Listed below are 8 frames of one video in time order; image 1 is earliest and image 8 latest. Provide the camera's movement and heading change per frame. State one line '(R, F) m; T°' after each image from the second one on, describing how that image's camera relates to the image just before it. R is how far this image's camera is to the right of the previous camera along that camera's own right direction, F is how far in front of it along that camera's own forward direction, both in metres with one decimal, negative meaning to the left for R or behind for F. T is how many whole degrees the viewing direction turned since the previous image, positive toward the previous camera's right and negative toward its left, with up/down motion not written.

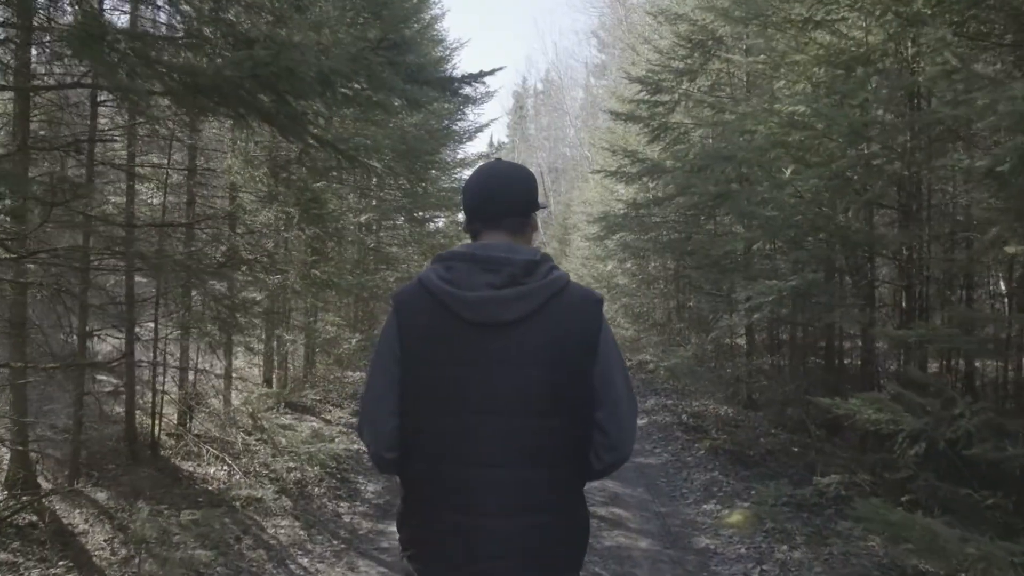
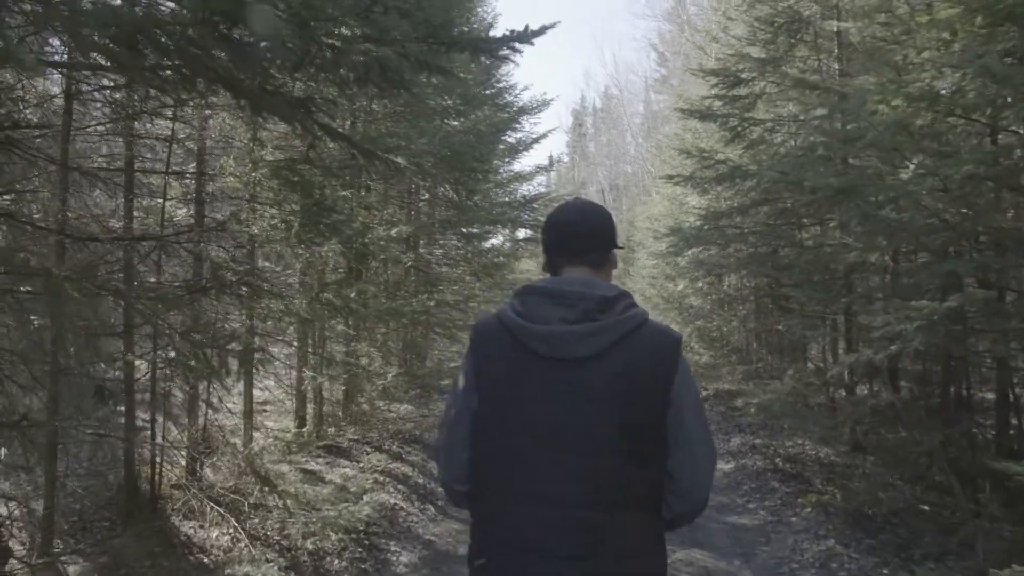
(0.0, +1.6) m; -4°
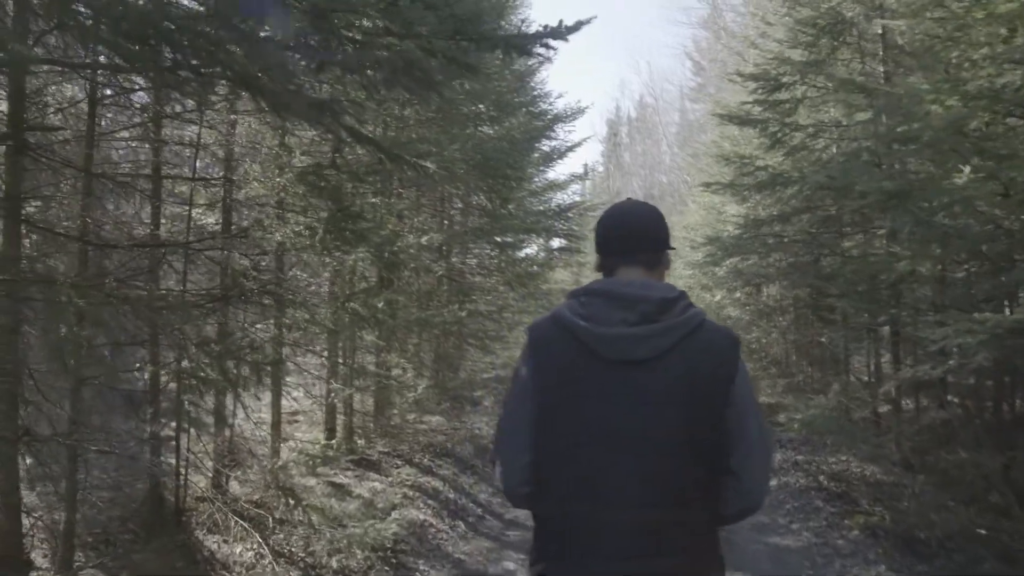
(0.0, +0.3) m; -2°
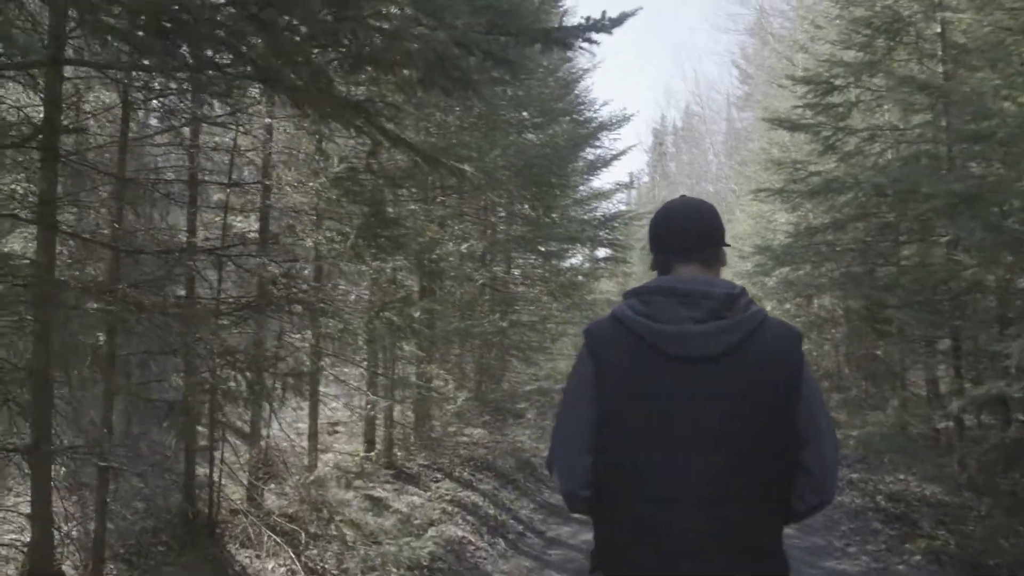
(0.0, +0.3) m; -3°
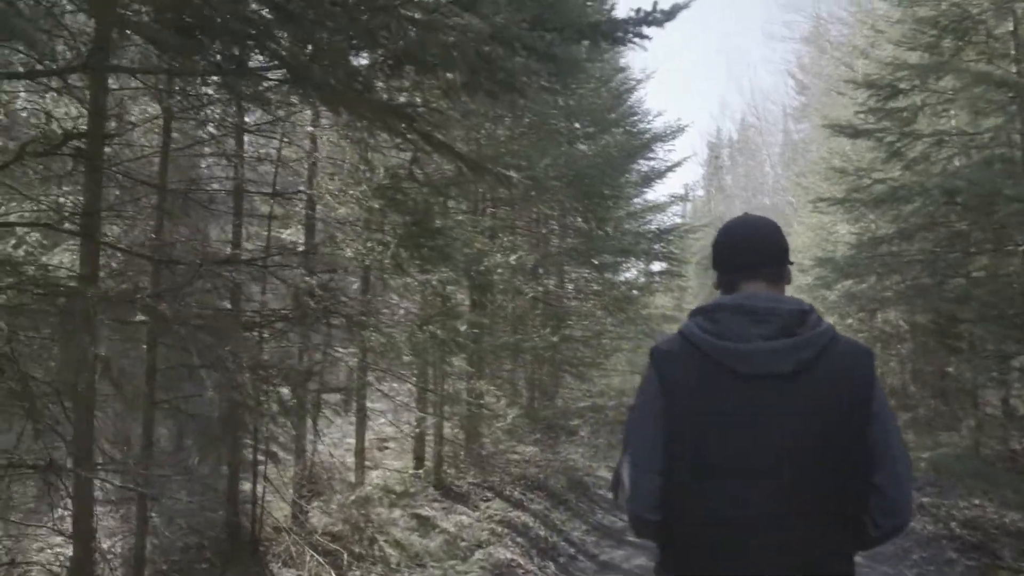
(0.0, +0.3) m; -3°
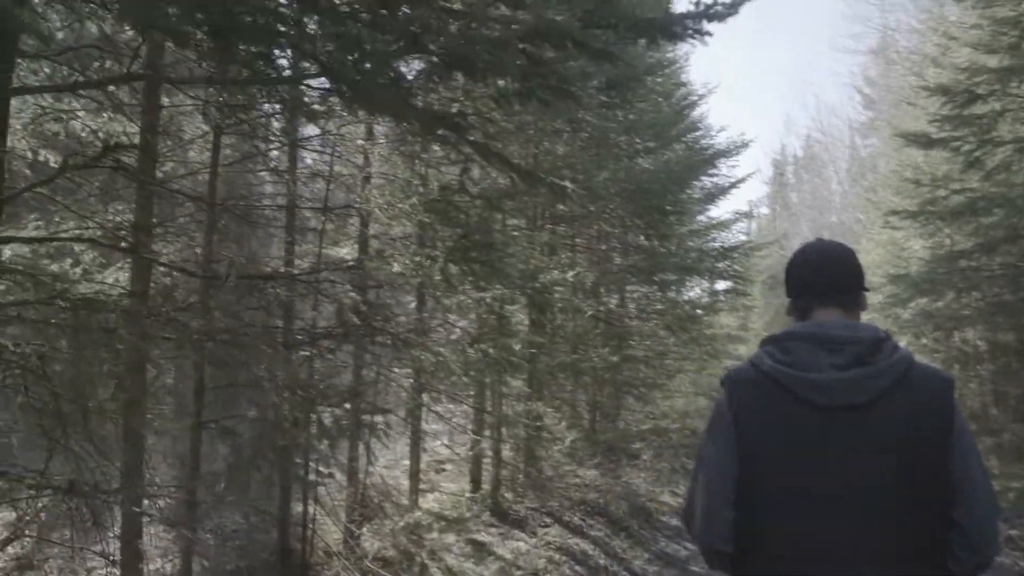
(0.0, +0.3) m; -4°
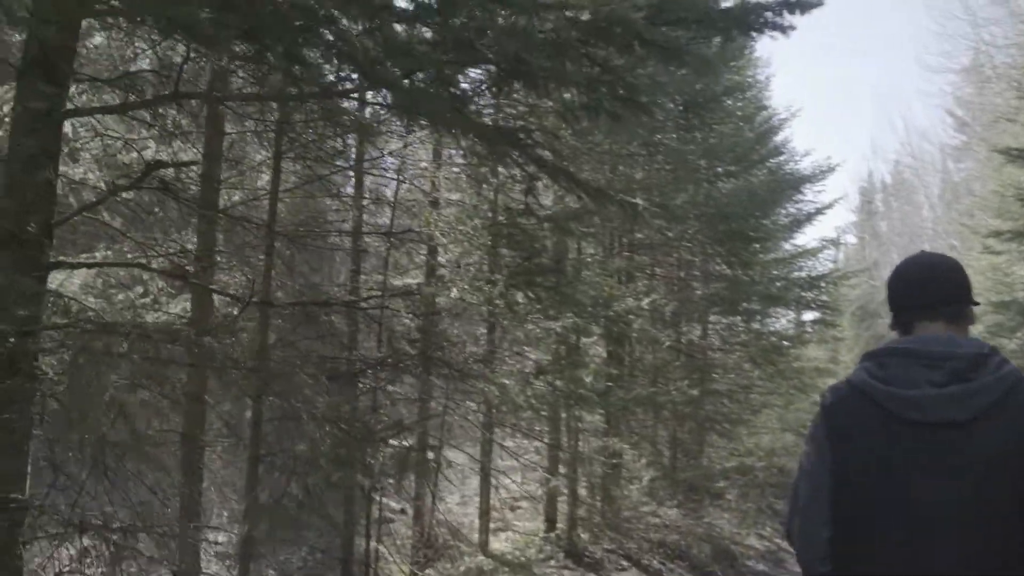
(+0.1, +0.4) m; -5°
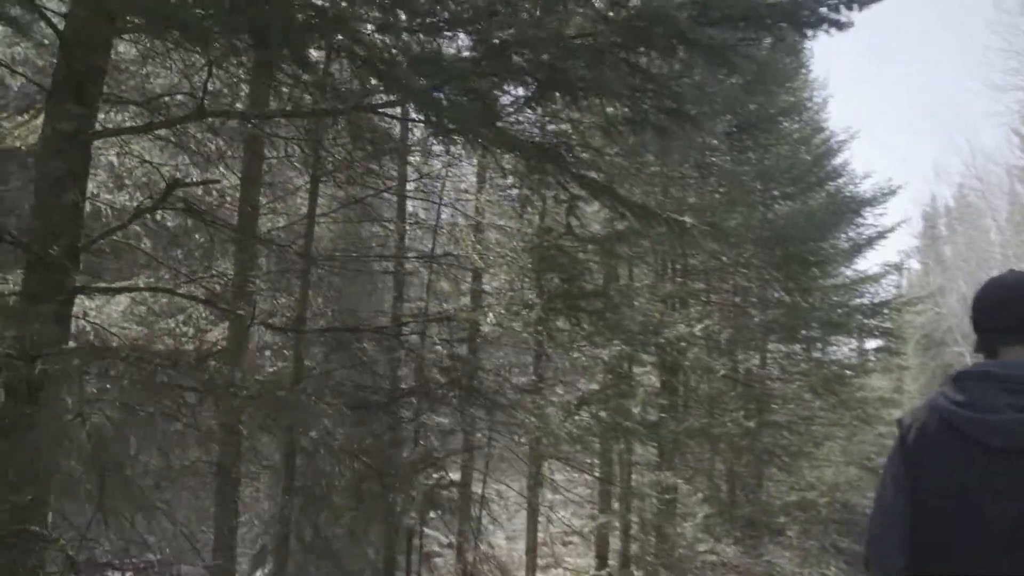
(+0.1, +0.3) m; -3°
